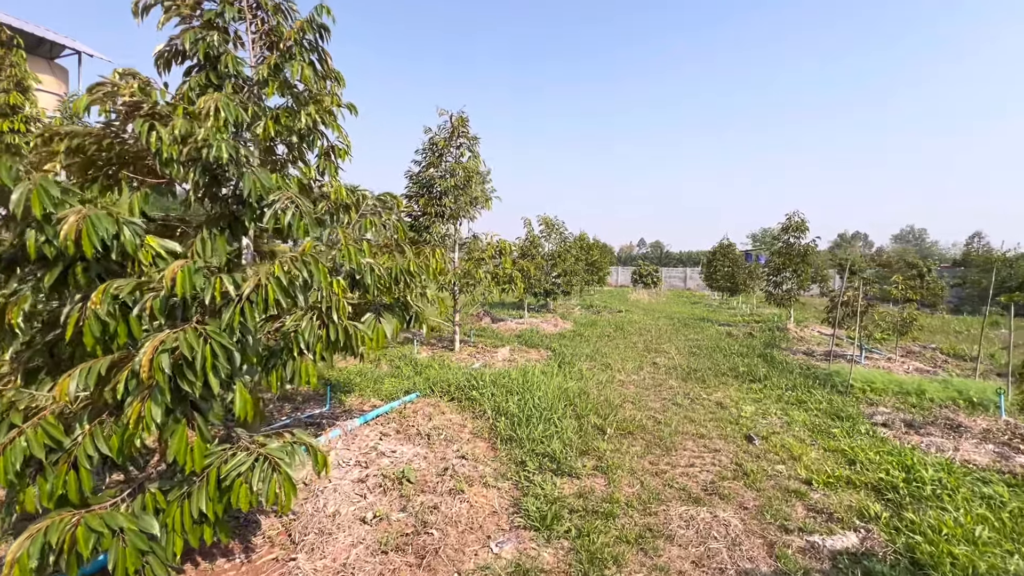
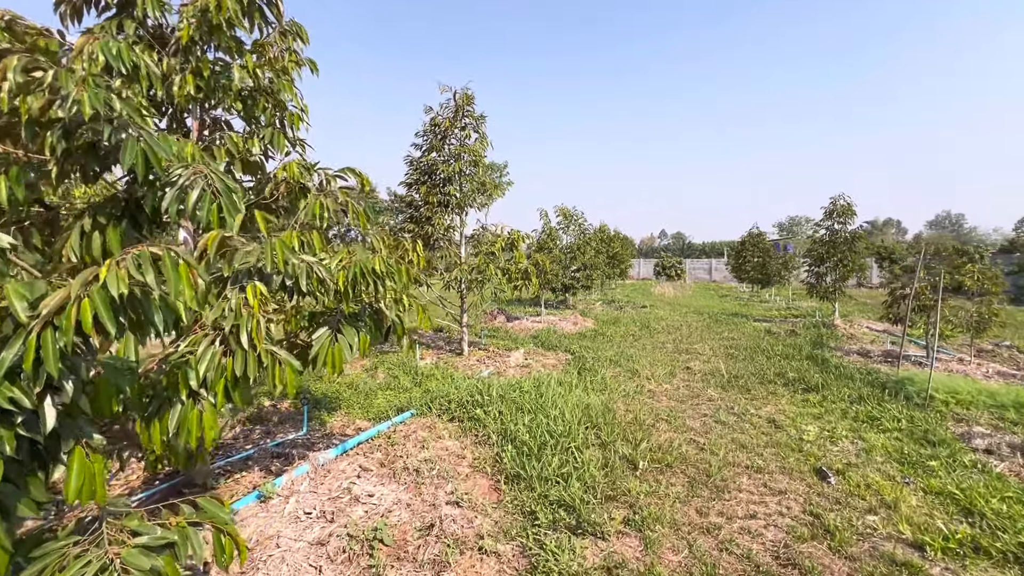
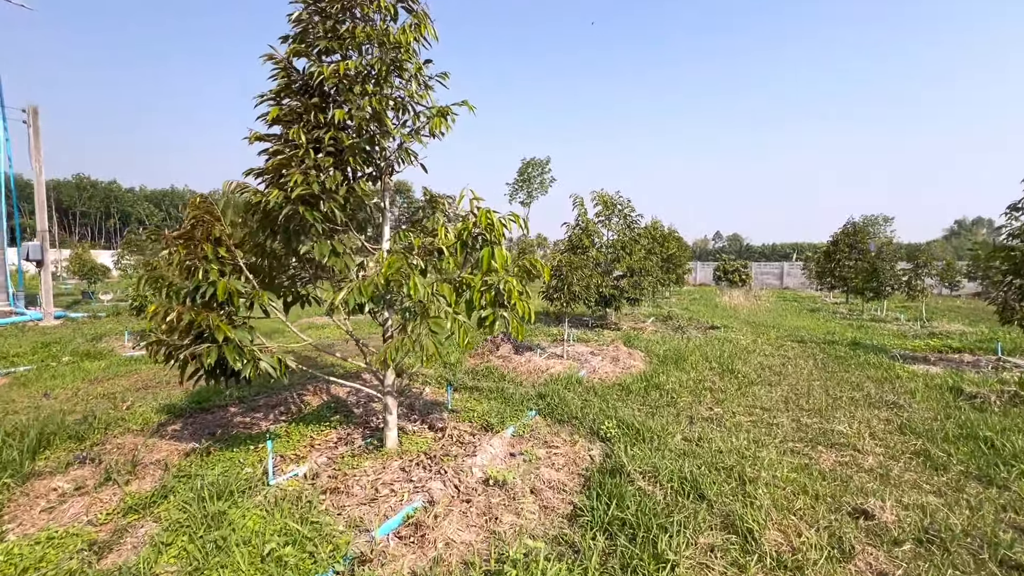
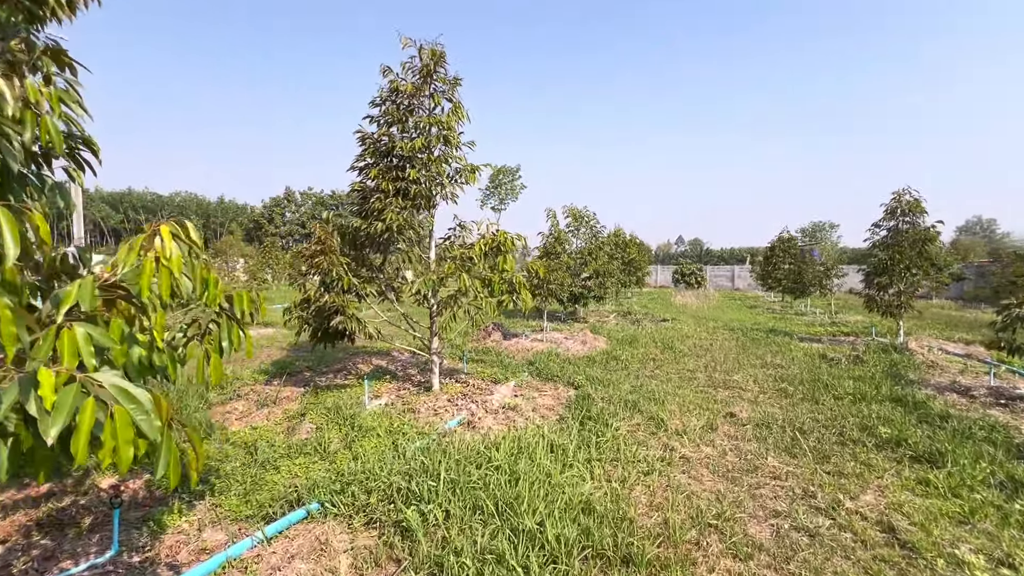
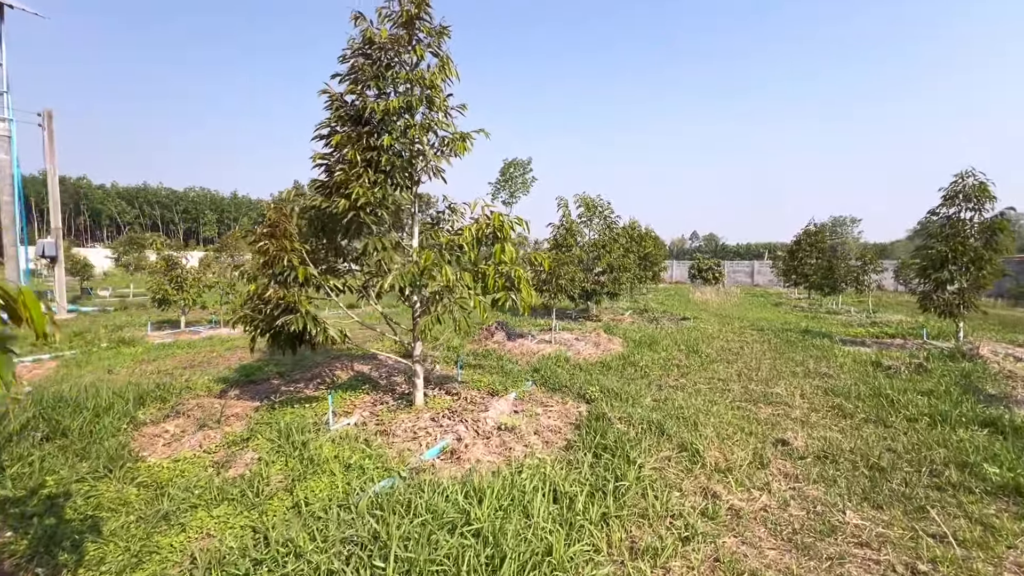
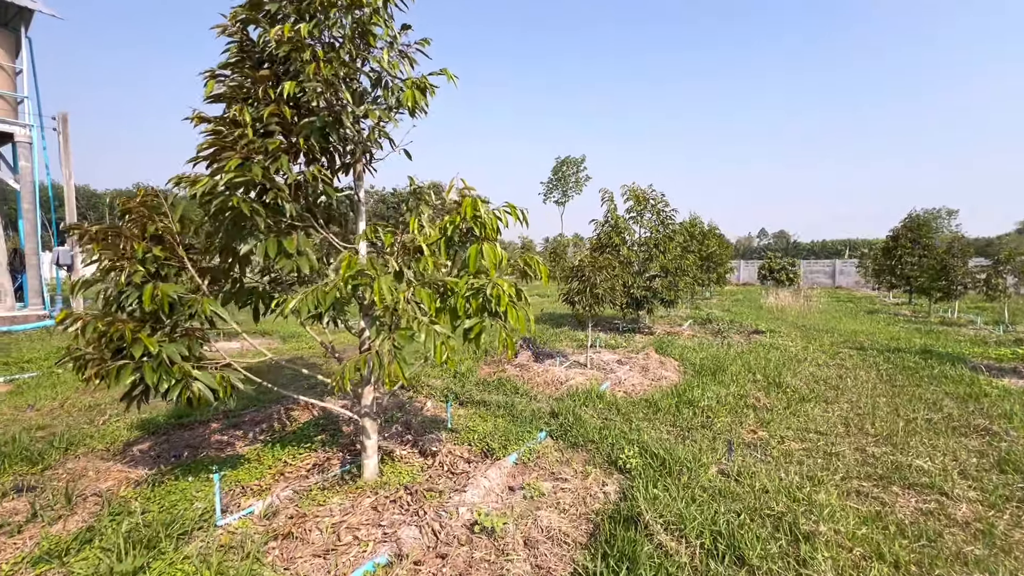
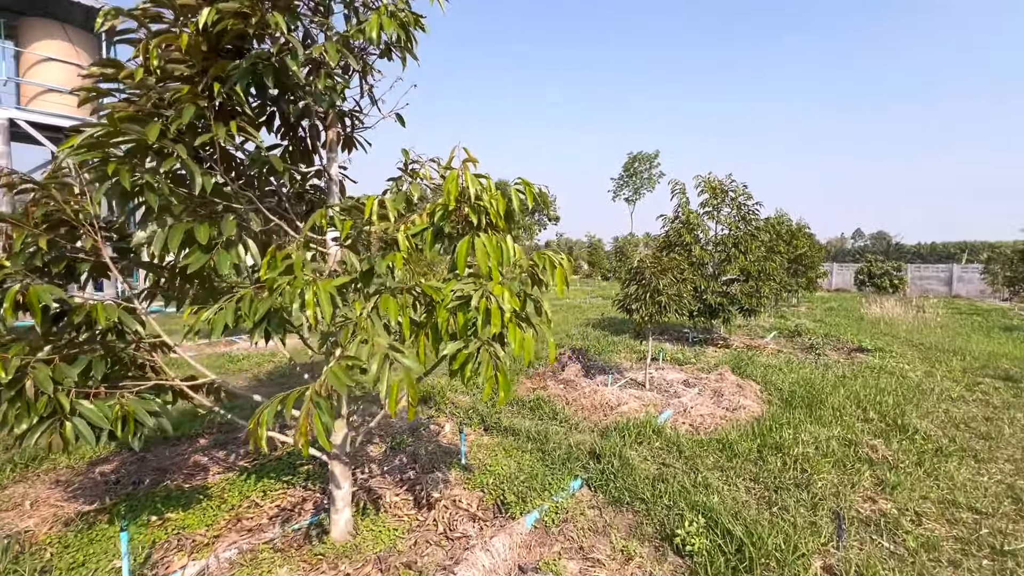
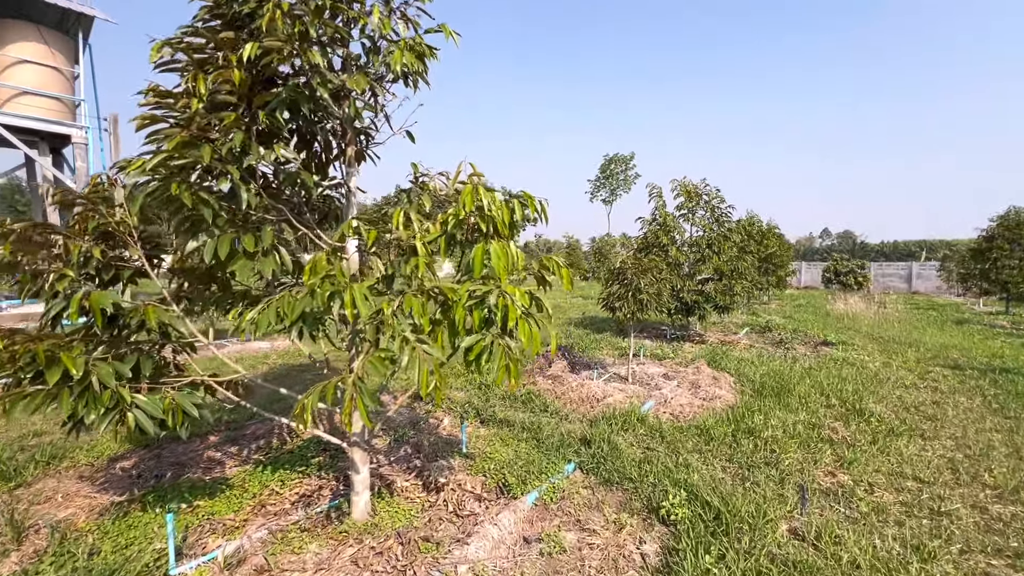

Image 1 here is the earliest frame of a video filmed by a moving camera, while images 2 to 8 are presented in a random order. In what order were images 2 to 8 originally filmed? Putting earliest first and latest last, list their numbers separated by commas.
2, 4, 5, 3, 6, 8, 7
